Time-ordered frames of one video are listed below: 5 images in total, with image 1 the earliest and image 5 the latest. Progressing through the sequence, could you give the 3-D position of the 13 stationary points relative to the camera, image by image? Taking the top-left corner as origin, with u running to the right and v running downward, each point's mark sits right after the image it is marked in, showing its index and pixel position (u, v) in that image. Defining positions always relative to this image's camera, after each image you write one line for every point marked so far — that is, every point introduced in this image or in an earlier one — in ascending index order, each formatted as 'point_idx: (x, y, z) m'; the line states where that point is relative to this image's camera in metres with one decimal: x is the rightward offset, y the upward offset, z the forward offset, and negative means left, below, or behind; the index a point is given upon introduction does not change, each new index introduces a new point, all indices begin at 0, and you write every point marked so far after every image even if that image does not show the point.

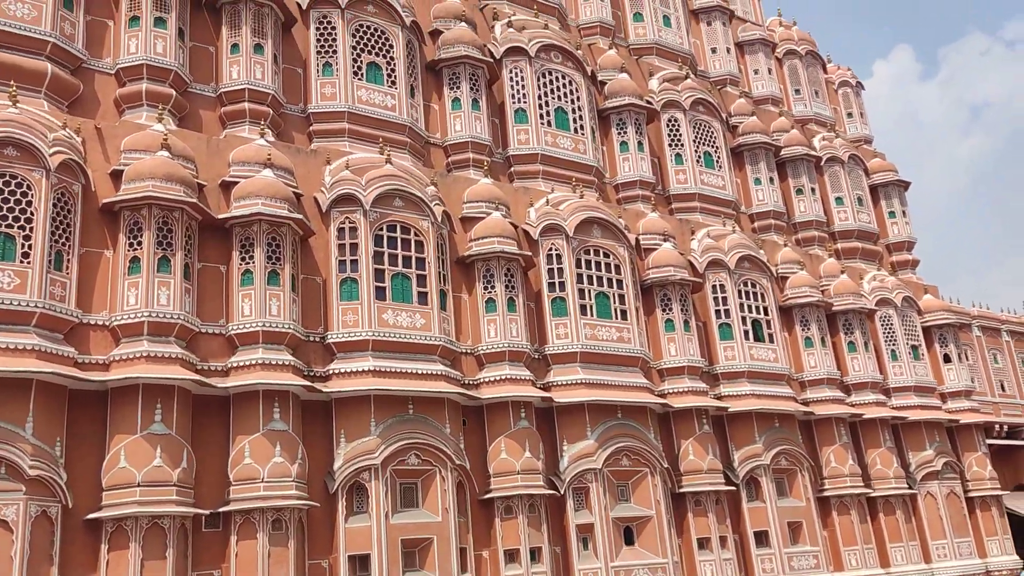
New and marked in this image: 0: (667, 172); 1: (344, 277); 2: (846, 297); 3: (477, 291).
0: (+3.3, +2.5, +18.7) m
1: (-2.5, +0.2, +12.6) m
2: (+7.7, -0.2, +19.5) m
3: (-0.6, -0.1, +14.1) m
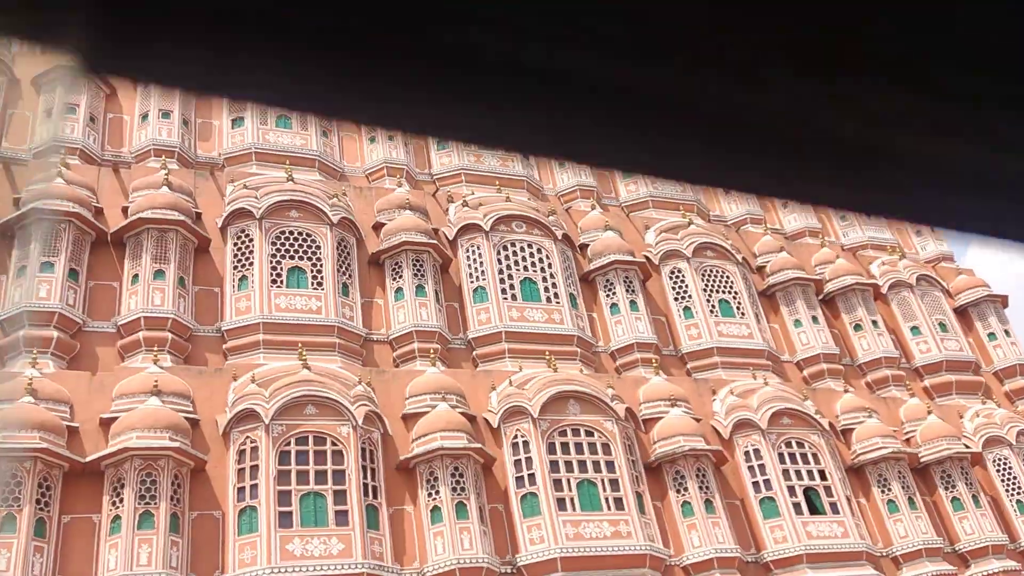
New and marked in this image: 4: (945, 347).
0: (+3.1, -0.8, +16.4) m
1: (-3.4, -2.8, +11.0) m
2: (+7.8, -2.8, +15.8) m
3: (-1.3, -3.0, +12.1) m
4: (+9.2, -1.2, +18.2) m
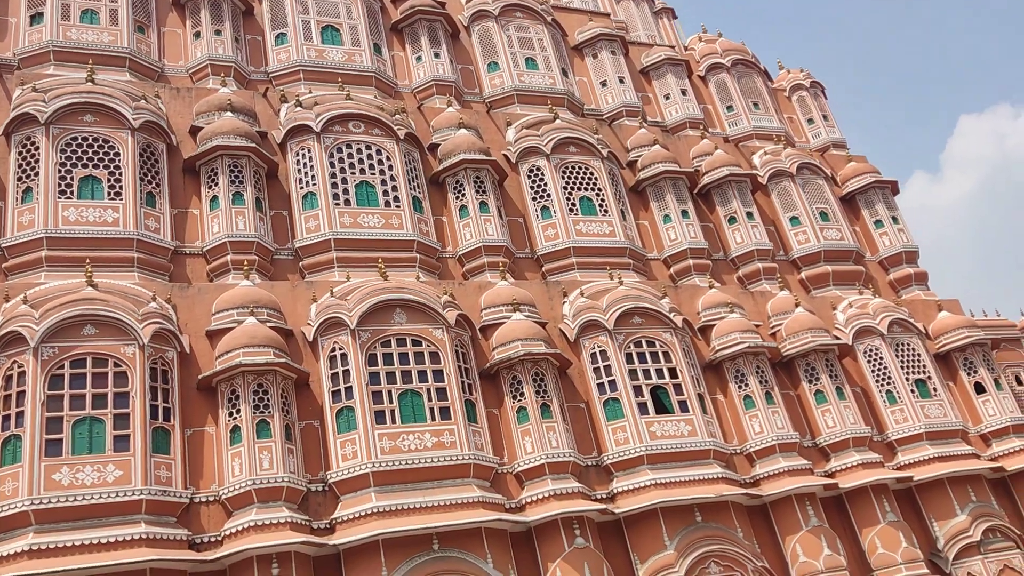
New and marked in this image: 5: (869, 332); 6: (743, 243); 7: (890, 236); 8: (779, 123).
0: (+0.4, +1.0, +15.5) m
1: (-6.0, -1.7, +10.1) m
2: (+5.2, -0.8, +15.2) m
3: (-3.8, -1.7, +11.3) m
4: (+6.4, +1.0, +17.5) m
5: (+6.6, -0.8, +15.9) m
6: (+4.5, +0.9, +16.8) m
7: (+8.1, +1.1, +18.4) m
8: (+6.2, +3.8, +19.9) m
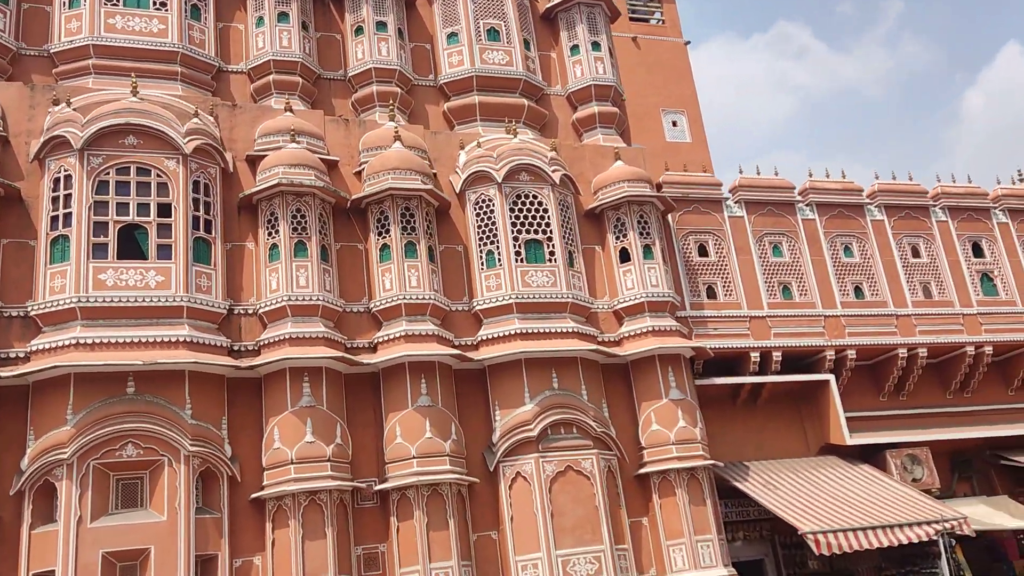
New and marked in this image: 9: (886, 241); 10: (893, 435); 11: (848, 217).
0: (-6.5, +3.8, +12.2) m
1: (-13.1, +0.5, +7.5) m
2: (-1.8, +1.6, +12.2) m
3: (-11.0, +0.6, +8.6) m
4: (-0.5, +3.8, +14.1) m
5: (-0.4, +1.6, +12.8) m
6: (-2.4, +3.6, +13.5) m
7: (+1.3, +3.9, +14.9) m
8: (-0.4, +6.9, +16.0) m
9: (+6.7, +0.9, +15.5) m
10: (+6.3, -2.4, +14.3) m
11: (+6.0, +1.3, +15.4) m
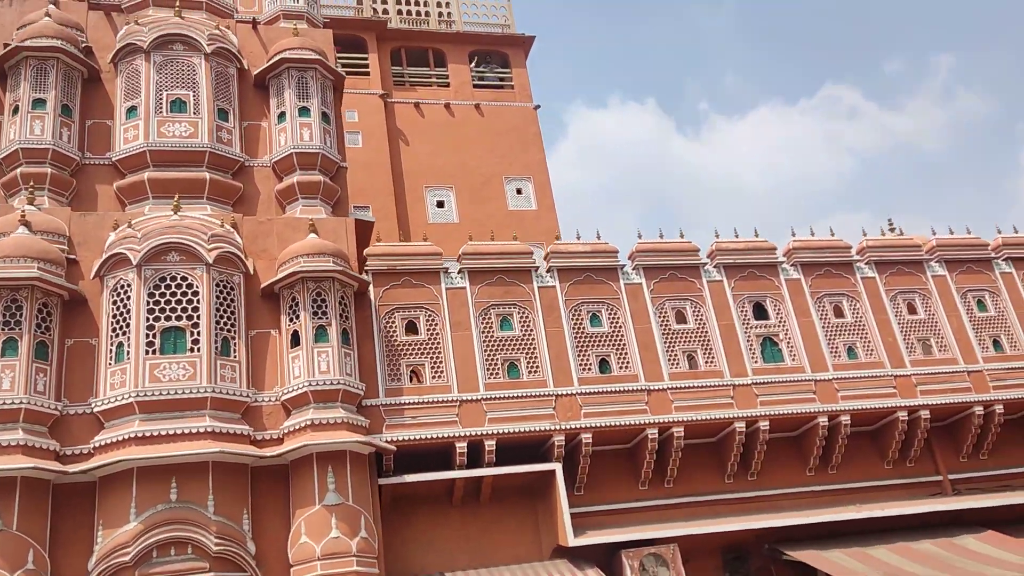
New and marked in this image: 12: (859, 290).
0: (-11.4, +2.2, +11.3) m
1: (-18.0, -0.9, +6.5) m
2: (-6.6, +0.3, +10.8) m
3: (-15.8, -0.9, +7.5) m
4: (-5.3, +2.3, +12.9) m
5: (-5.2, +0.3, +11.4) m
6: (-7.2, +2.1, +12.4) m
7: (-3.5, +2.5, +13.6) m
8: (-5.3, +5.3, +15.0) m
9: (+2.1, -0.3, +13.8) m
10: (+1.8, -3.5, +12.3) m
11: (+1.4, +0.1, +13.8) m
12: (+6.0, 0.0, +14.8) m
